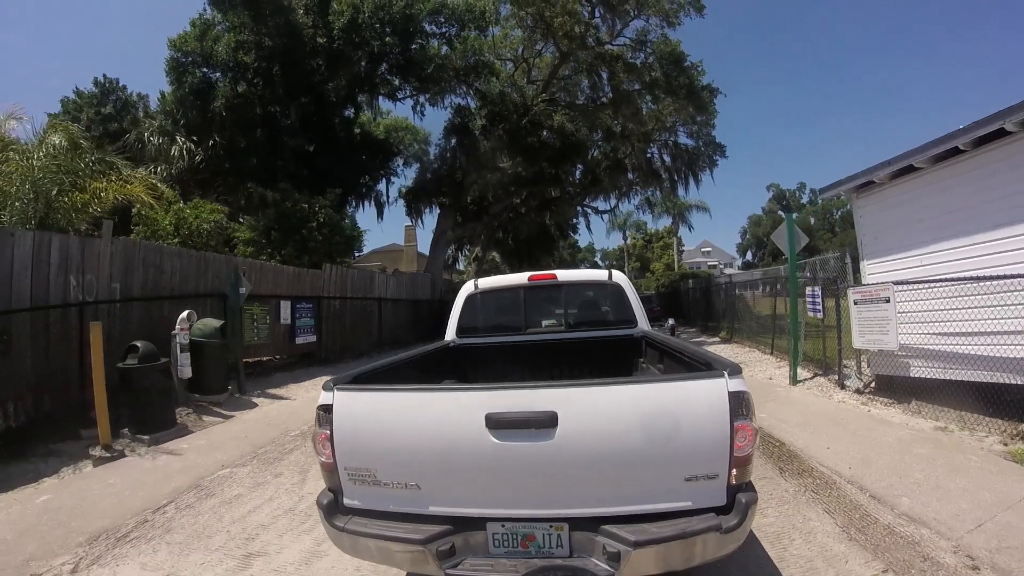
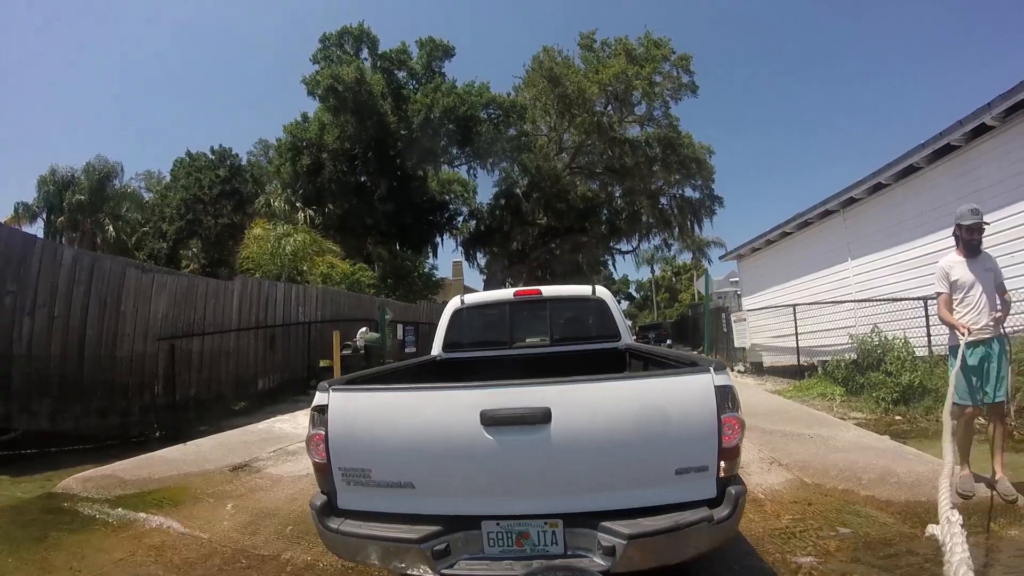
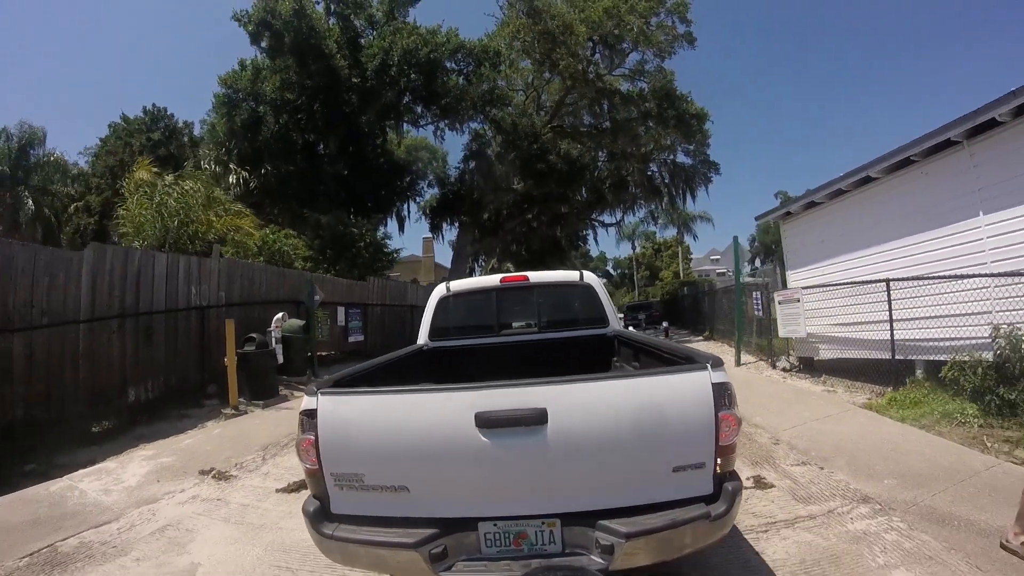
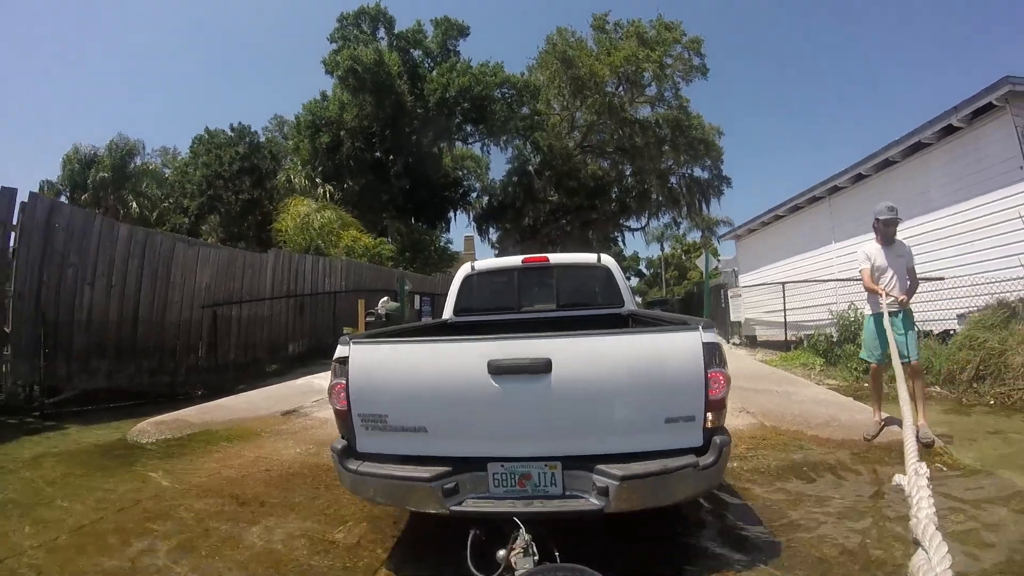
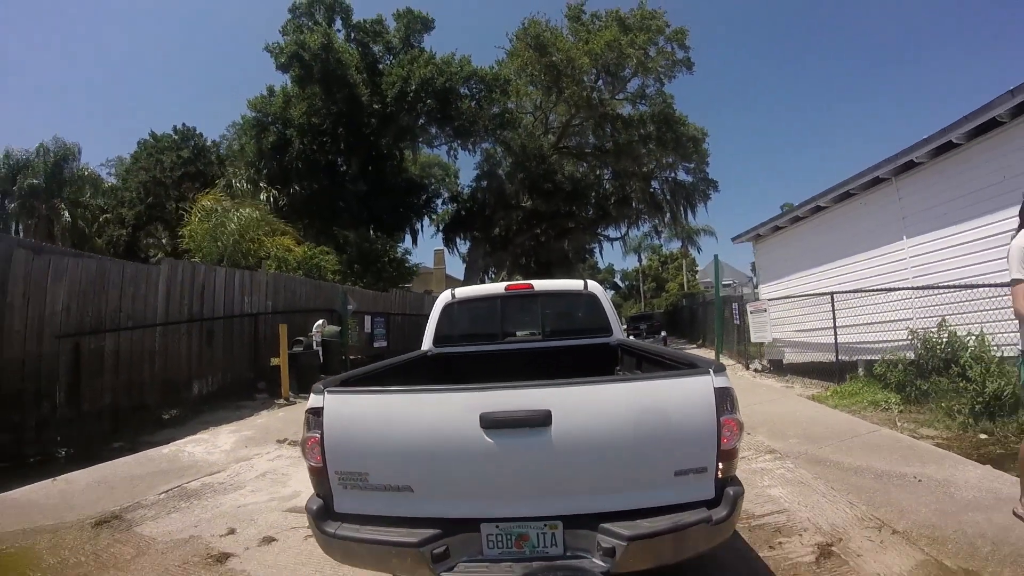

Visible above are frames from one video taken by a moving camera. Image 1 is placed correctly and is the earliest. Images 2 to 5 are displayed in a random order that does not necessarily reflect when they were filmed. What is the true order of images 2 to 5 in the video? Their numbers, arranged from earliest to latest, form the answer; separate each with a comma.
3, 5, 2, 4
